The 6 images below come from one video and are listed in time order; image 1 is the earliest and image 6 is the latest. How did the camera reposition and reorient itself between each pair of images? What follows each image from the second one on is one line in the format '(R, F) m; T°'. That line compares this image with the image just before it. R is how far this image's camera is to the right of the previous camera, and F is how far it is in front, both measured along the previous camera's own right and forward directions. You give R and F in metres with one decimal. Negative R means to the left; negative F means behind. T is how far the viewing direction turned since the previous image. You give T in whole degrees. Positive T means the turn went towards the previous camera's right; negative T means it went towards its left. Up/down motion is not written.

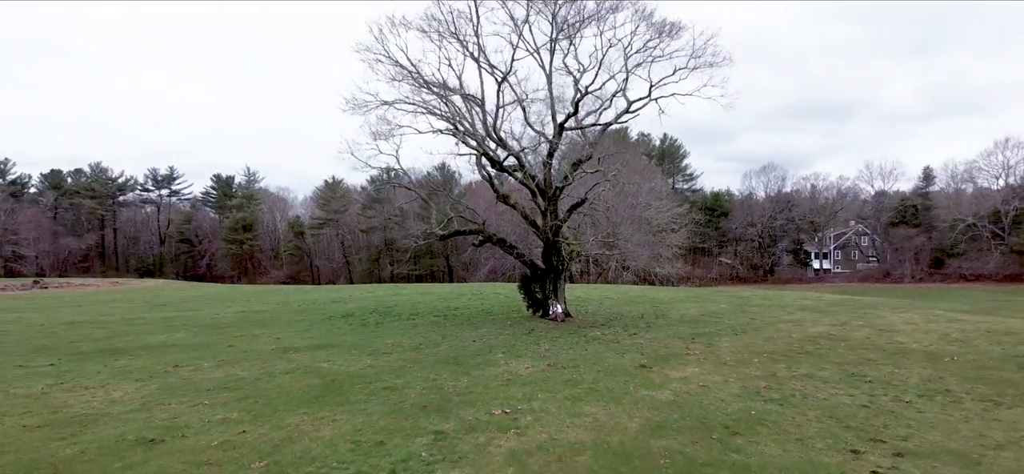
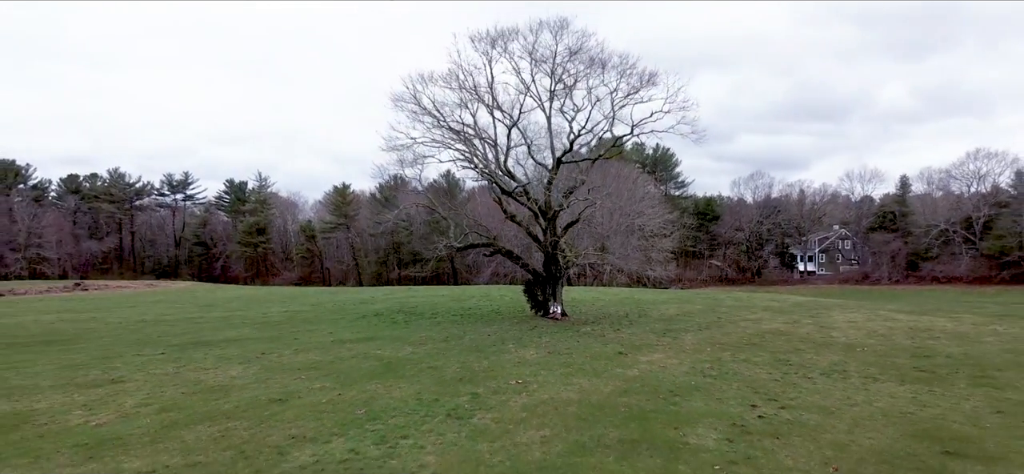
(-0.2, -2.6) m; 0°
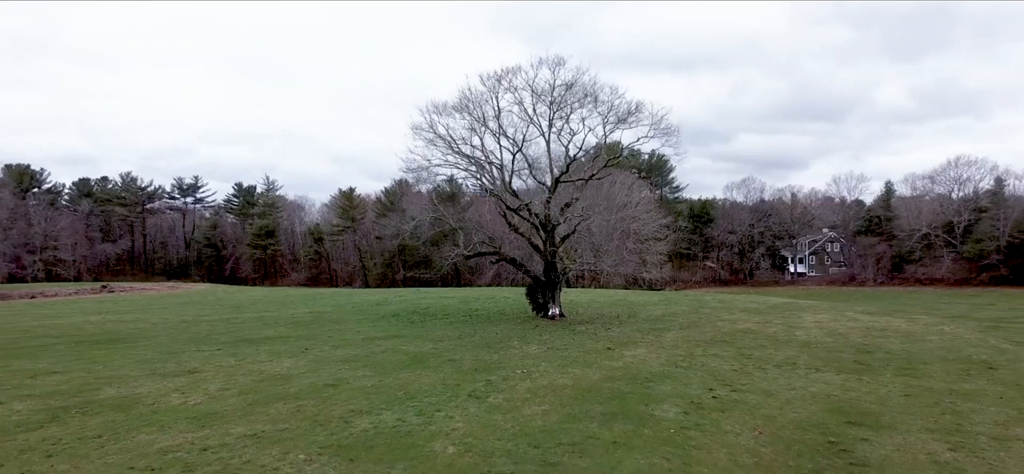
(-0.1, -2.0) m; 0°
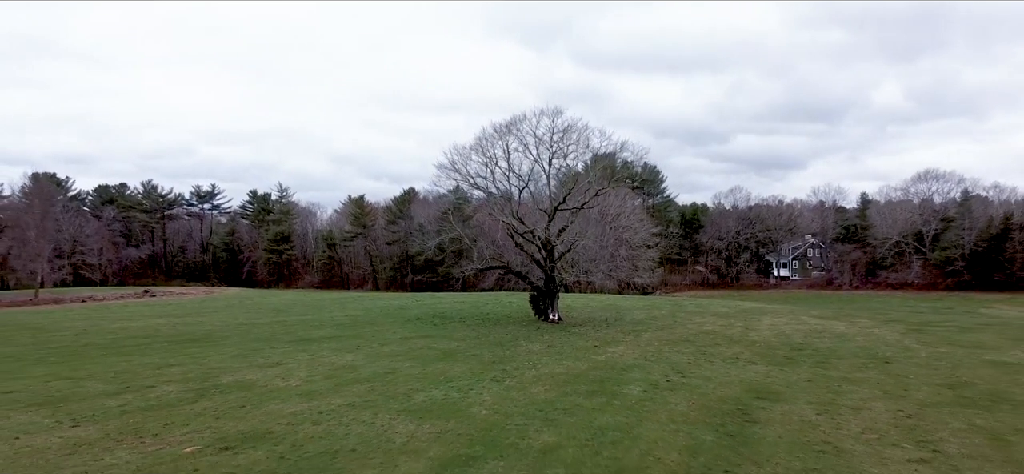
(-0.3, -3.6) m; 0°
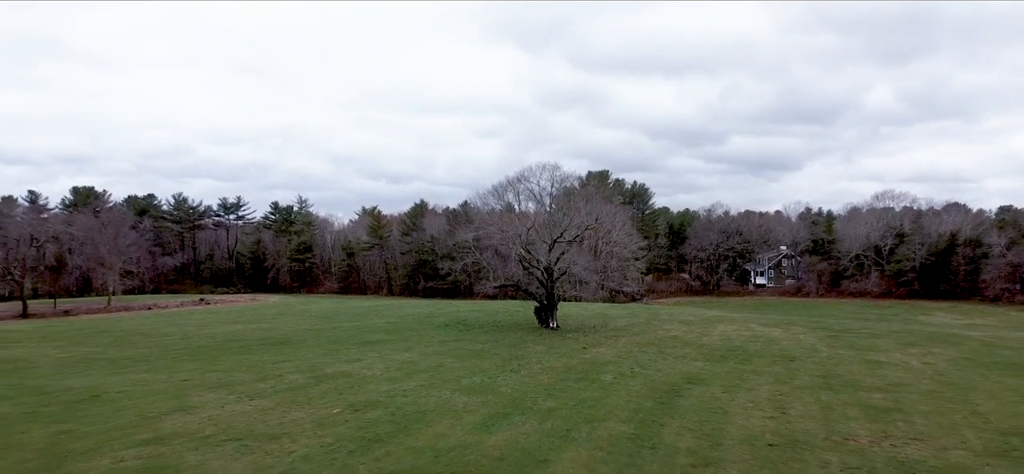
(-0.6, -6.0) m; 0°
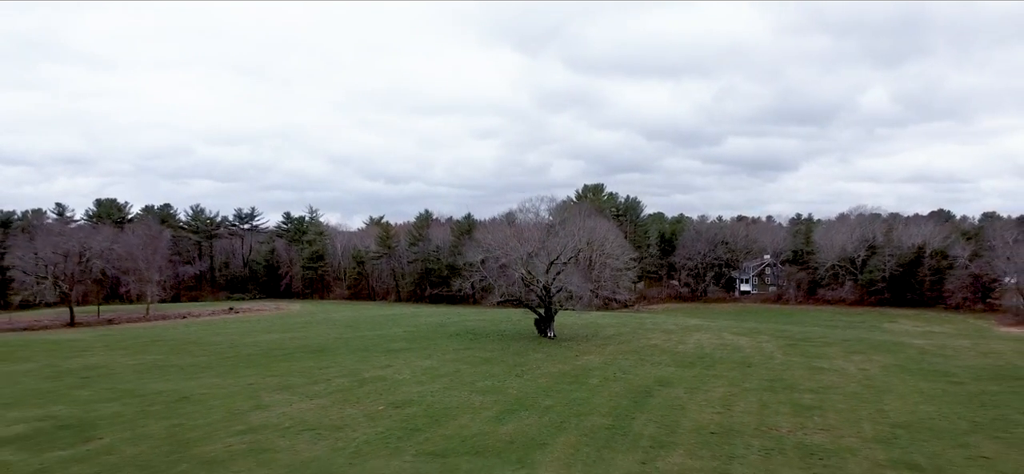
(-0.3, -4.2) m; 0°
